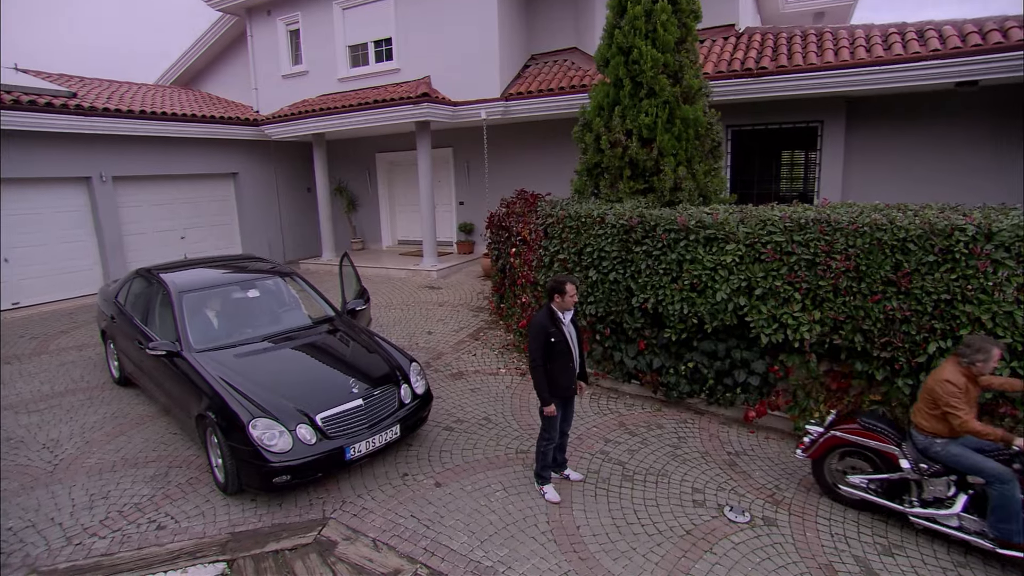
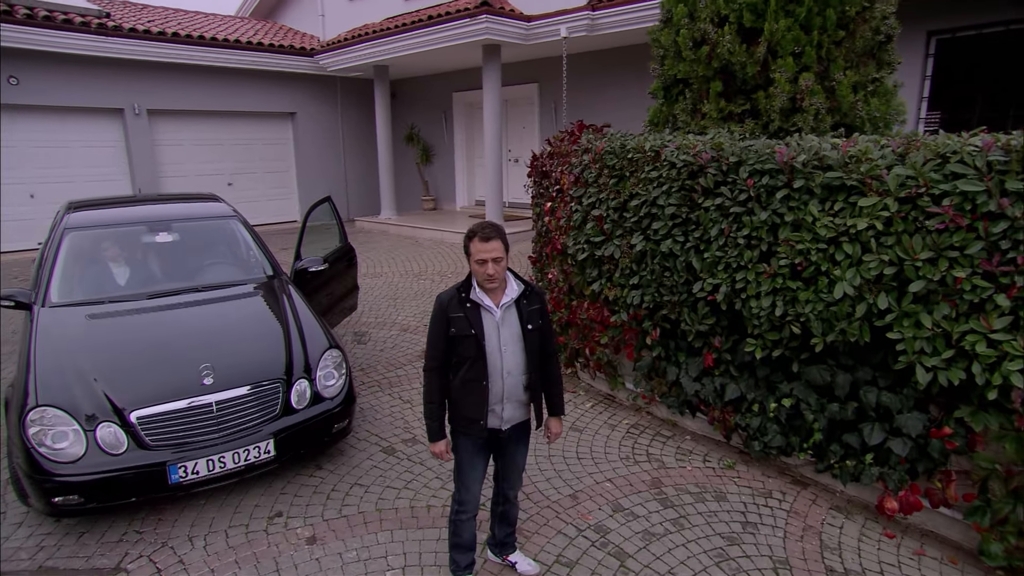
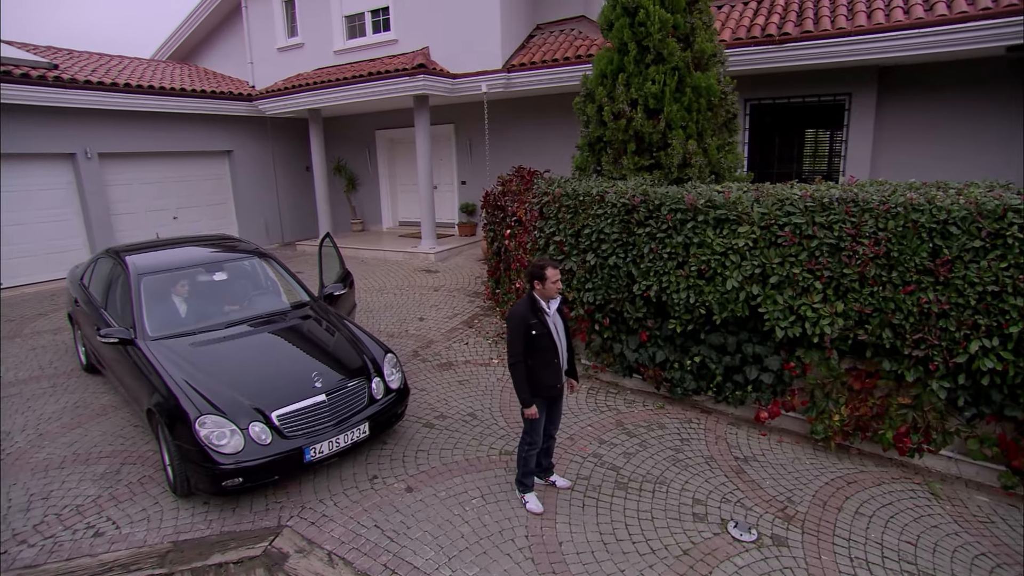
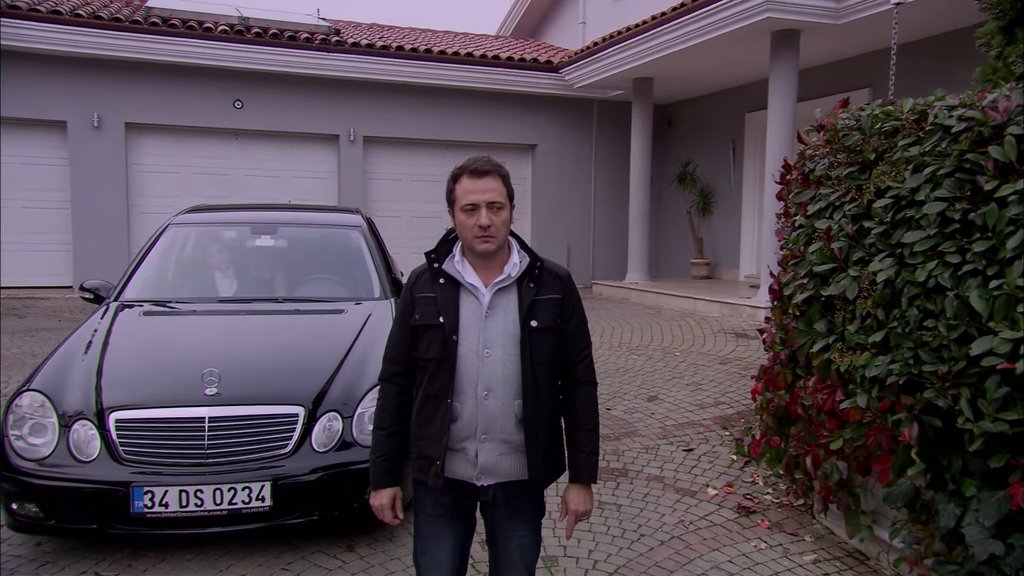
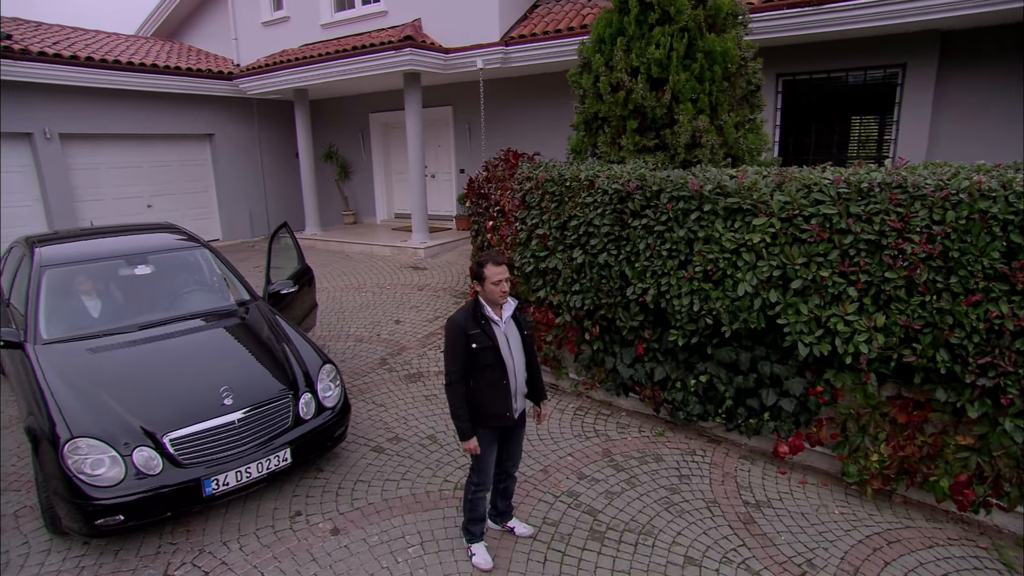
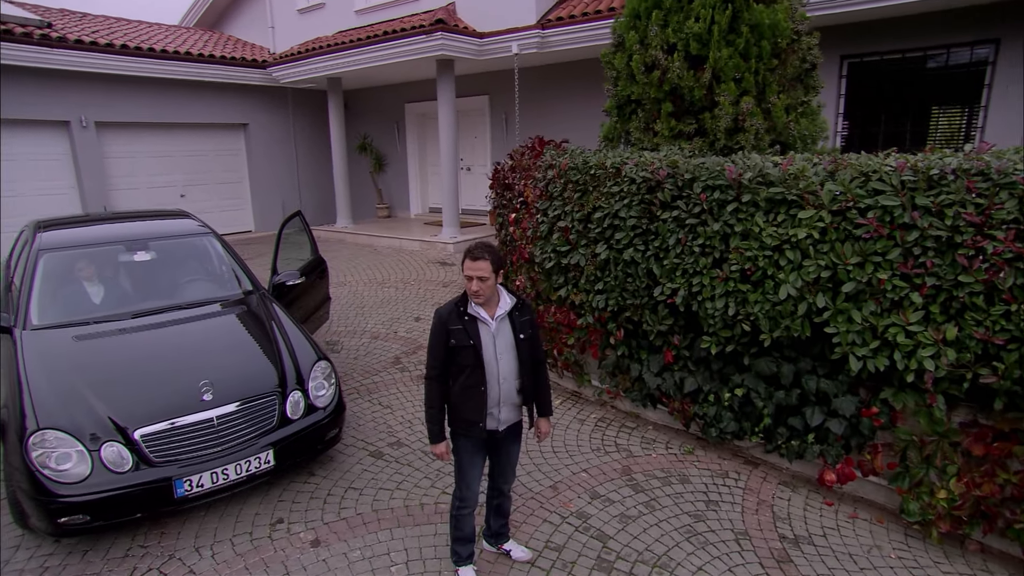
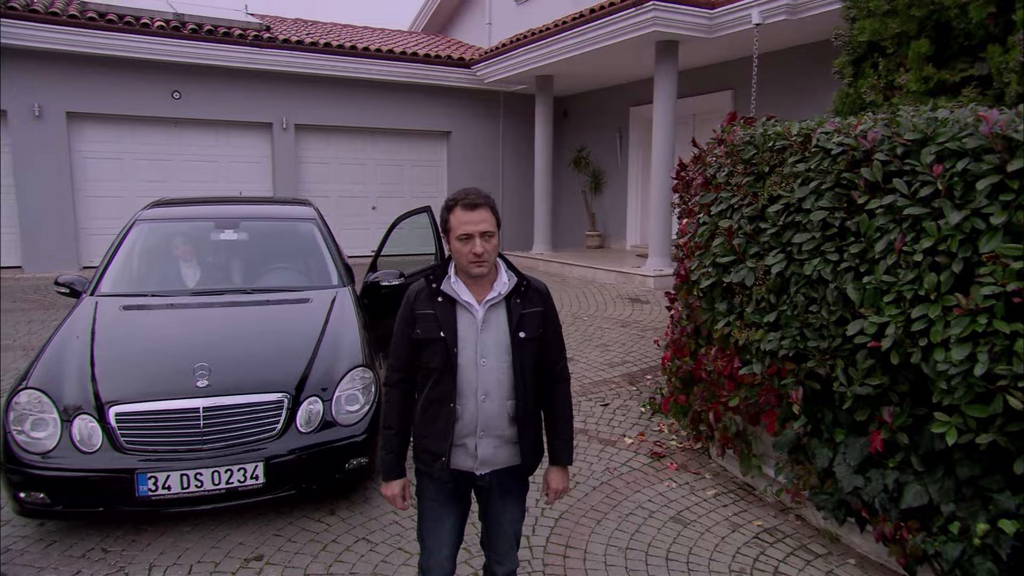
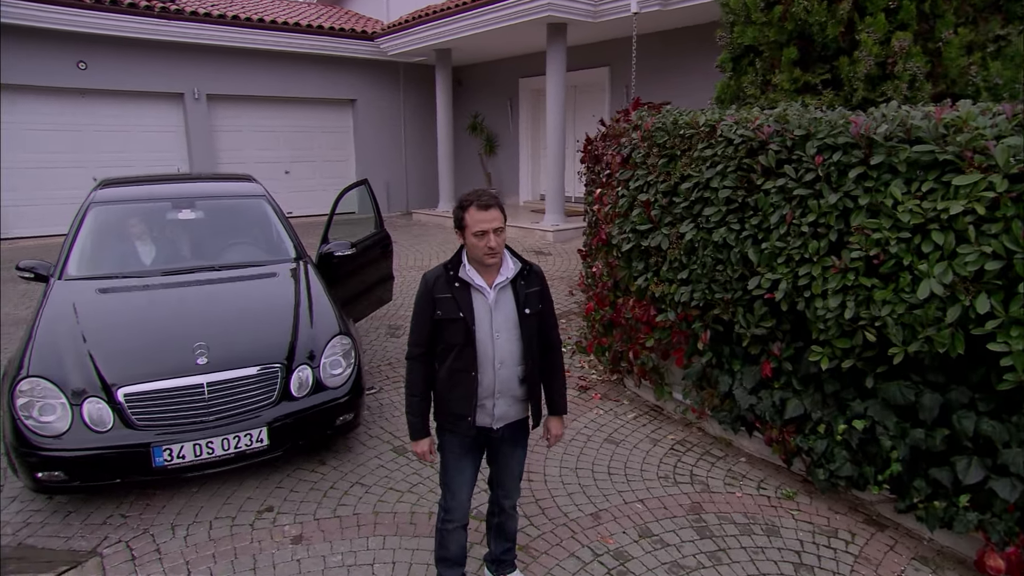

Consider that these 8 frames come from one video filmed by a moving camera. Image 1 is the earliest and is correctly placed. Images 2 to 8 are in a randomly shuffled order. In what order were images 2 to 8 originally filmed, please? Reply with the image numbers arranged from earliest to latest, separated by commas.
3, 5, 6, 2, 8, 7, 4
